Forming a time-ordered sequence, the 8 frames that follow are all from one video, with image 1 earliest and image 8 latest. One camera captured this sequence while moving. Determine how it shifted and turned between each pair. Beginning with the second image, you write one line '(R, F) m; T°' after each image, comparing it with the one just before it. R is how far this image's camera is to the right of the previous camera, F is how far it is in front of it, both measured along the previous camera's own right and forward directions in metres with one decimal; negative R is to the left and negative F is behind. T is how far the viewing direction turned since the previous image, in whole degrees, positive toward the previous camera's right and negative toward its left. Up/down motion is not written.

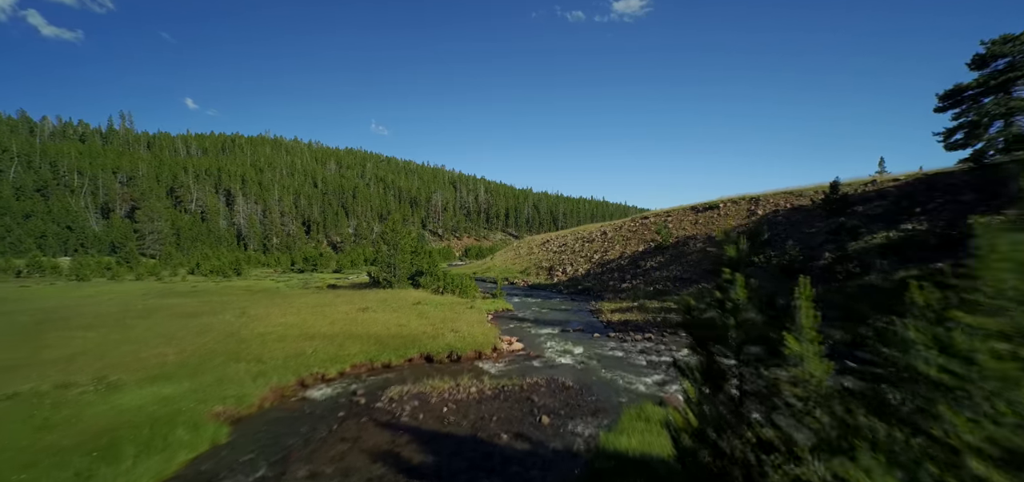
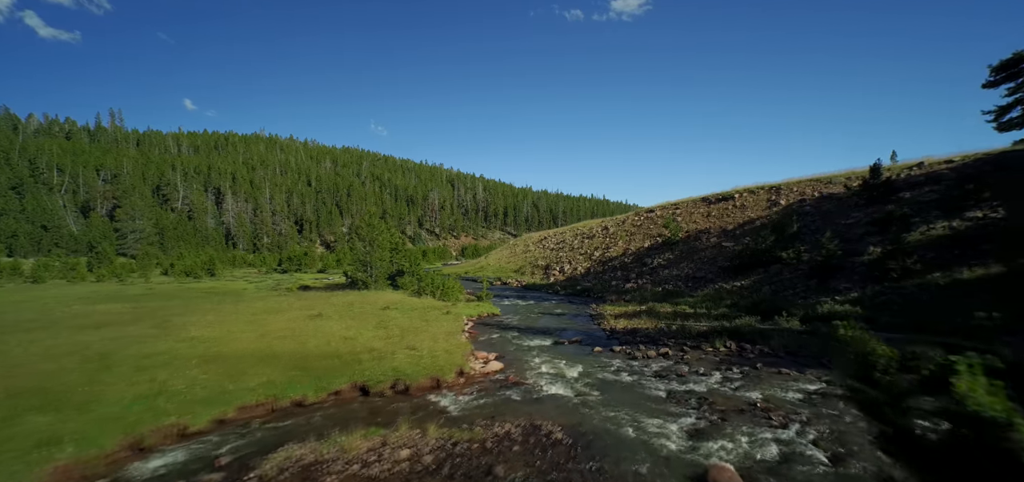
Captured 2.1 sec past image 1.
(+1.3, +6.9) m; 0°
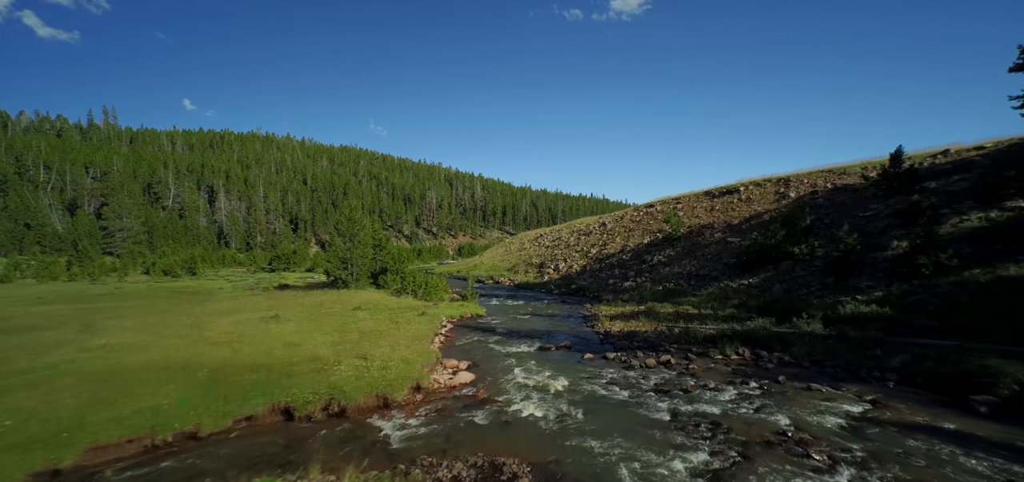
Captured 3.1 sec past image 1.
(+1.2, +3.7) m; 0°
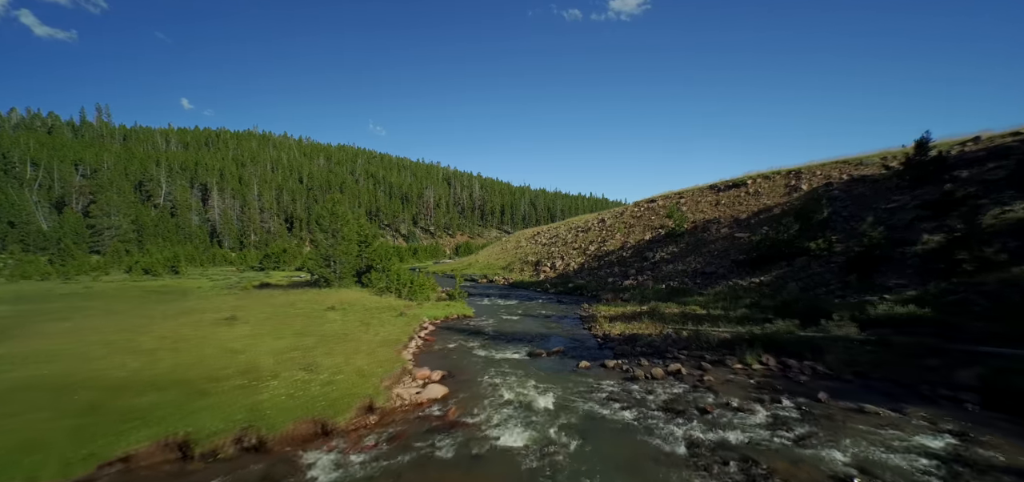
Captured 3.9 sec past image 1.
(+0.7, +3.2) m; 0°
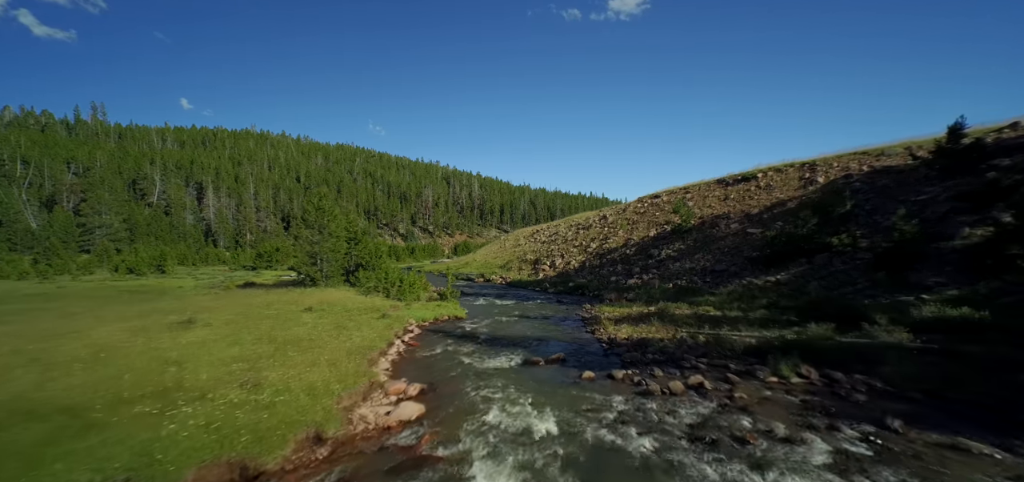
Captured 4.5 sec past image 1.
(+0.3, +2.9) m; 0°
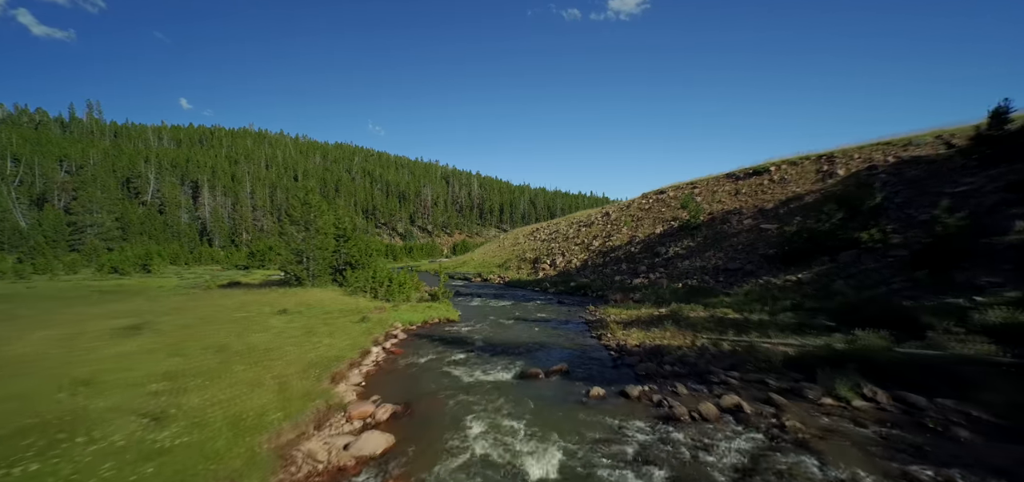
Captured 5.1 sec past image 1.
(+0.2, +2.9) m; 0°
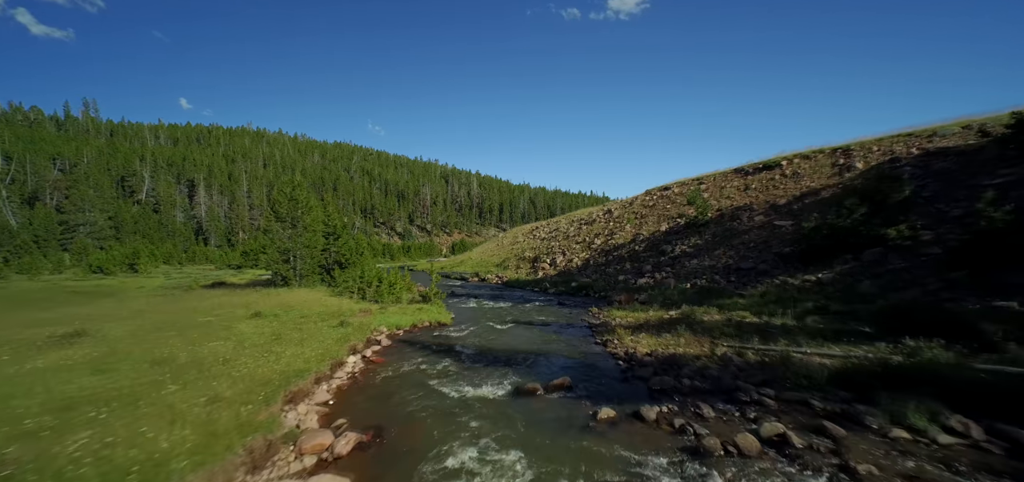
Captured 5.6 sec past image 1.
(+0.2, +2.4) m; 0°
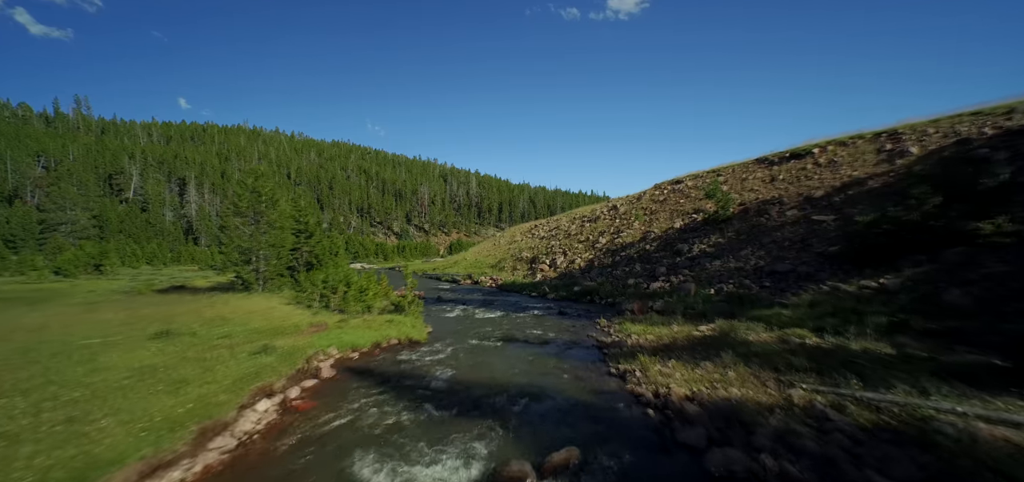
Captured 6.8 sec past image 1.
(+0.5, +5.6) m; 0°
